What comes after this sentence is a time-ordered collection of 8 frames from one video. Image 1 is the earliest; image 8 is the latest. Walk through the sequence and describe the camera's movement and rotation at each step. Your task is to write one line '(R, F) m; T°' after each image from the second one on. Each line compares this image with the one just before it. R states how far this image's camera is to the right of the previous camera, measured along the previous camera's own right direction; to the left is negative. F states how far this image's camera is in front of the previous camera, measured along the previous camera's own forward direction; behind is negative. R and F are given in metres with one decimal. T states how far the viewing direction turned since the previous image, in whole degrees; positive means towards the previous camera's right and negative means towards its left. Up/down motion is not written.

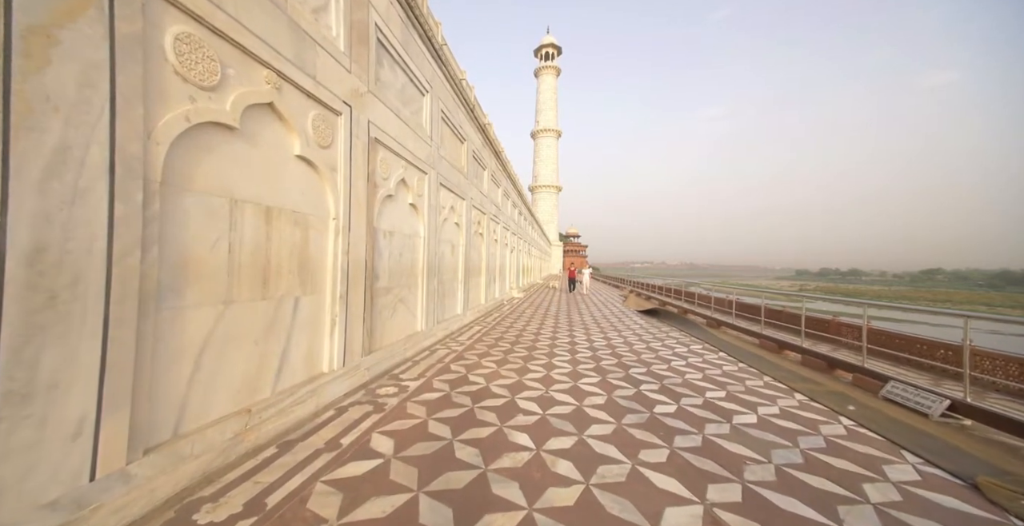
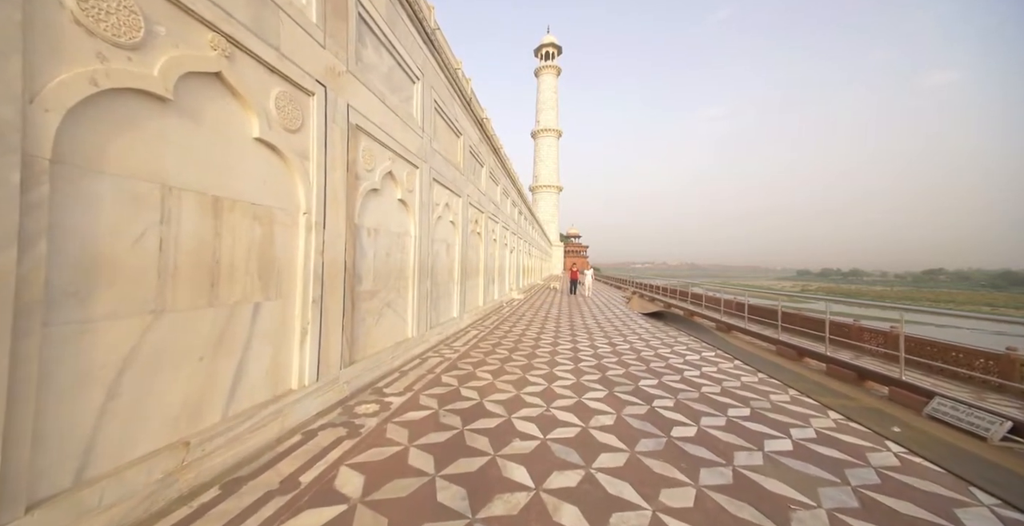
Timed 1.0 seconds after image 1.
(0.0, +0.4) m; 0°
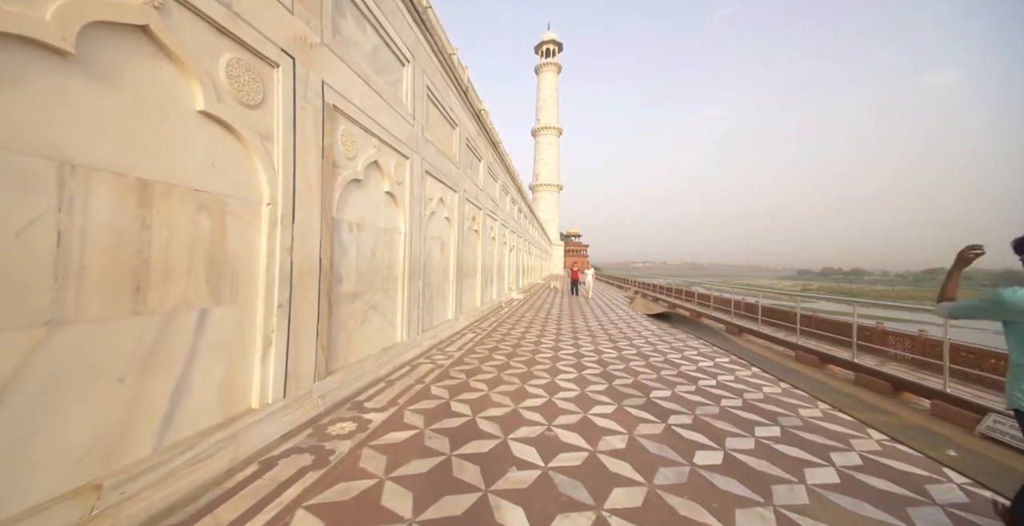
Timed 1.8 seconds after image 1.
(0.0, +0.4) m; 0°
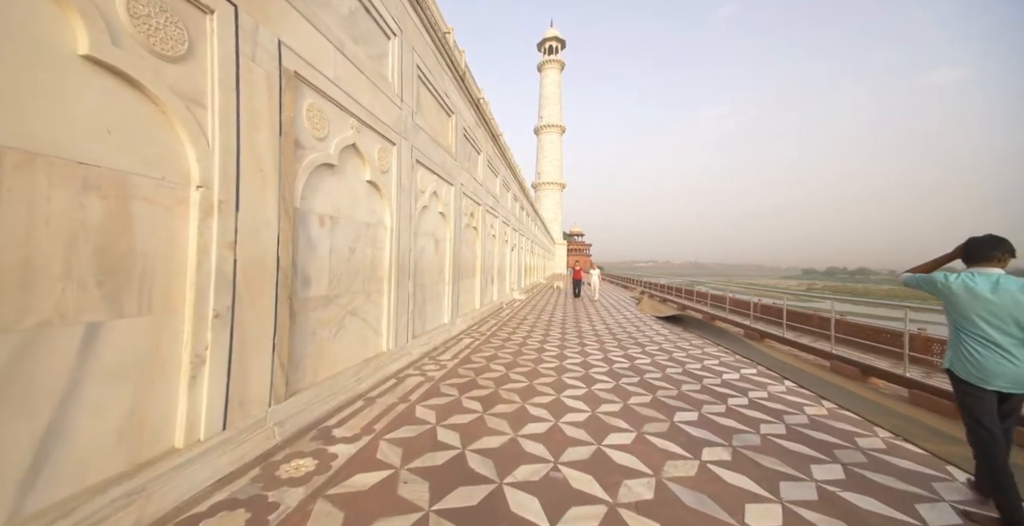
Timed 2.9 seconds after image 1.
(0.0, +0.5) m; 0°
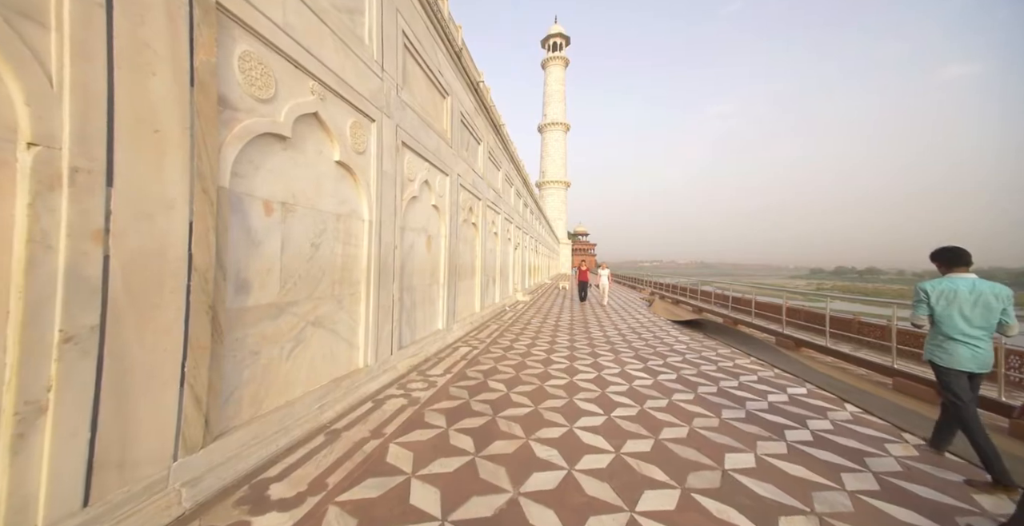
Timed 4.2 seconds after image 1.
(0.0, +0.6) m; -1°
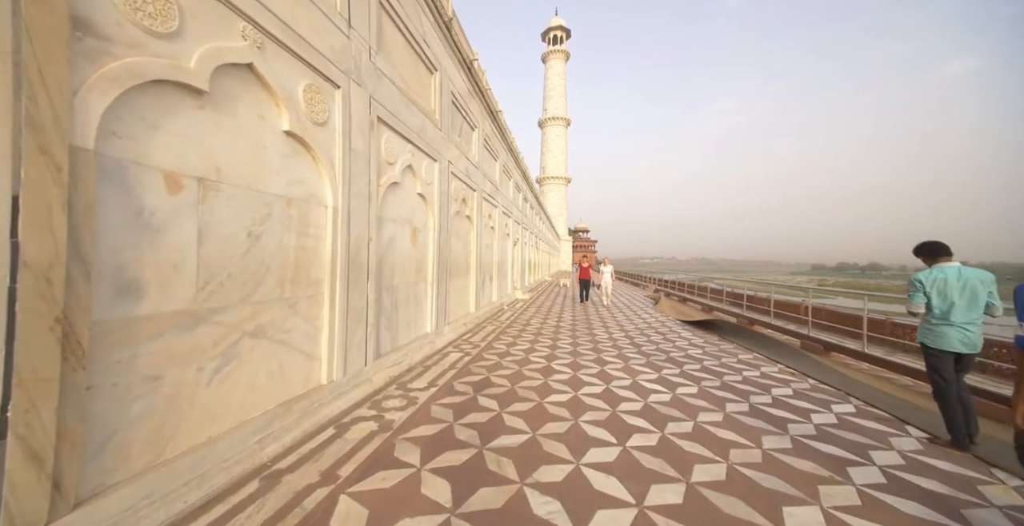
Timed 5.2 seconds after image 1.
(+0.1, +0.5) m; 0°
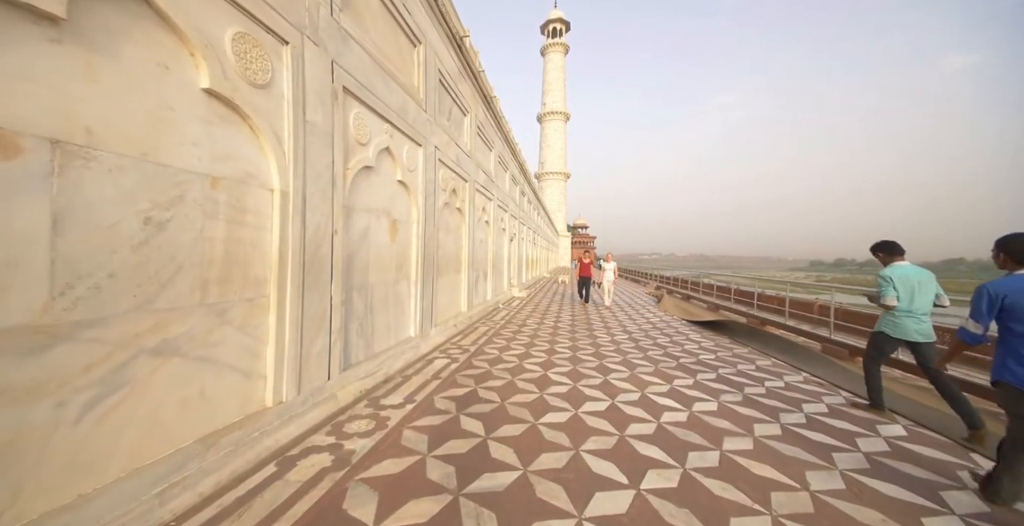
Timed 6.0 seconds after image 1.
(+0.1, +0.5) m; 0°
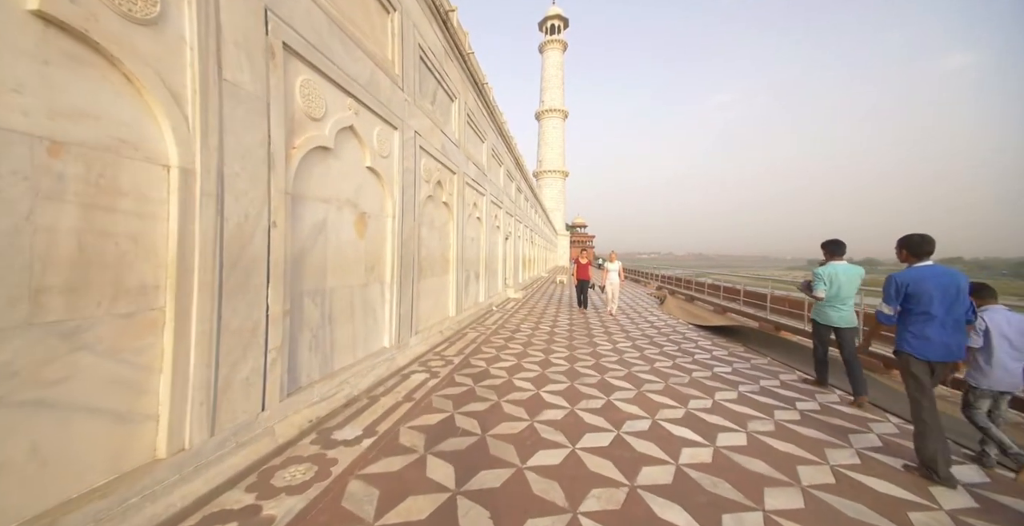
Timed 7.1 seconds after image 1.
(+0.1, +0.5) m; 0°
